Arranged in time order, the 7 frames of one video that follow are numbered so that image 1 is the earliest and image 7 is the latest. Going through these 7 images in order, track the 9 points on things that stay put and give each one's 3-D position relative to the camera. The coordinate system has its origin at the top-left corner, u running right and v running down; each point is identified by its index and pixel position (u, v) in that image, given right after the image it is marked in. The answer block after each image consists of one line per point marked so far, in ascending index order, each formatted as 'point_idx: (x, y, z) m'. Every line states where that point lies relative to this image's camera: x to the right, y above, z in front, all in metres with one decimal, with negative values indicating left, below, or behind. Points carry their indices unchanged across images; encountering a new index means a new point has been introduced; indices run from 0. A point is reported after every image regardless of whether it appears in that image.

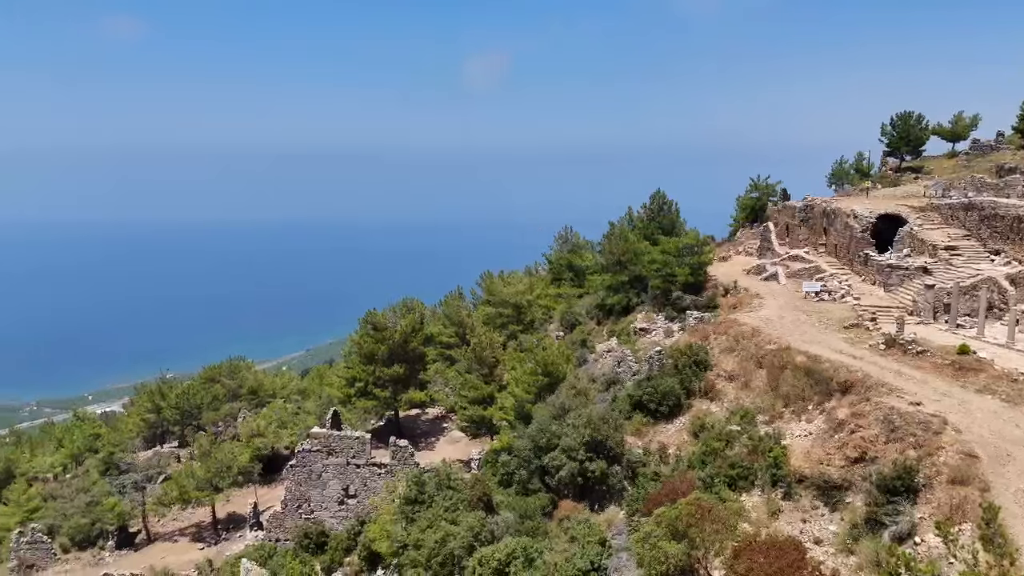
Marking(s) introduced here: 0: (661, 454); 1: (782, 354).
0: (+4.1, -4.6, +16.9) m
1: (+7.8, -1.9, +17.9) m
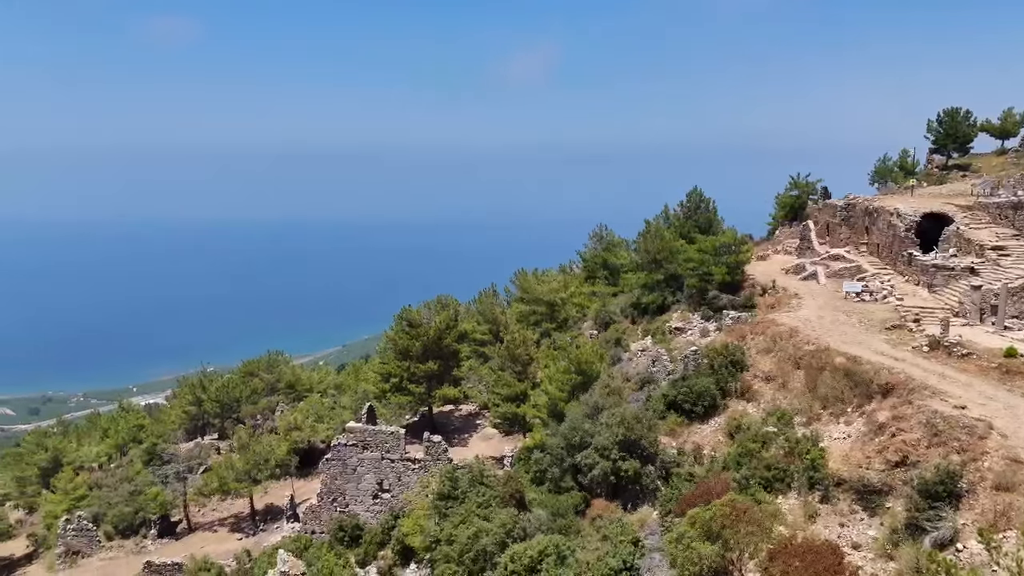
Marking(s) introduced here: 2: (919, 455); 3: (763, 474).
0: (+5.0, -4.5, +16.8) m
1: (+8.8, -1.9, +17.5) m
2: (+8.8, -3.6, +13.4) m
3: (+5.9, -4.4, +14.6) m
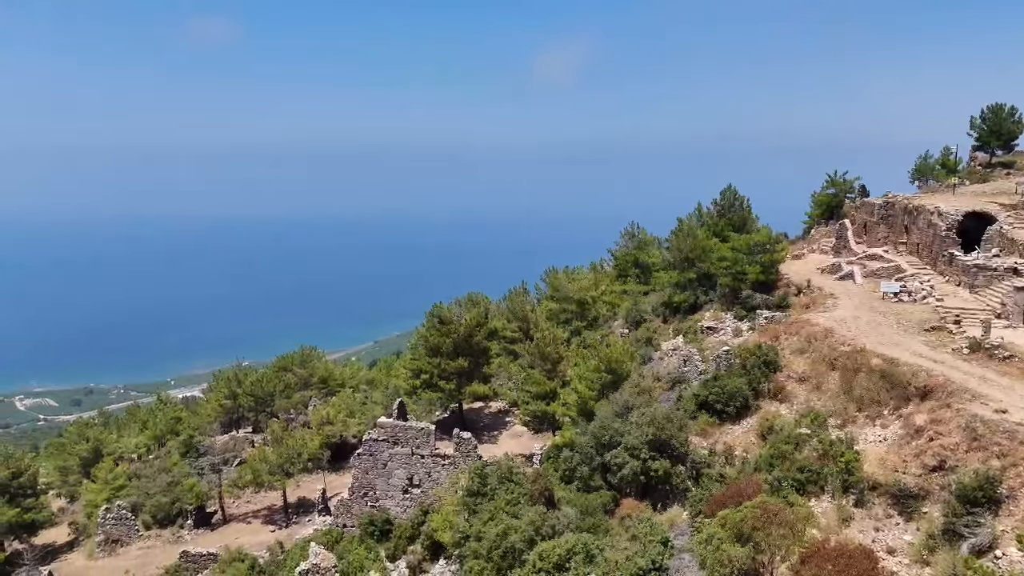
0: (+5.8, -4.5, +16.7) m
1: (+9.6, -1.9, +17.2) m
2: (+9.5, -3.7, +13.1) m
3: (+6.6, -4.4, +14.4) m
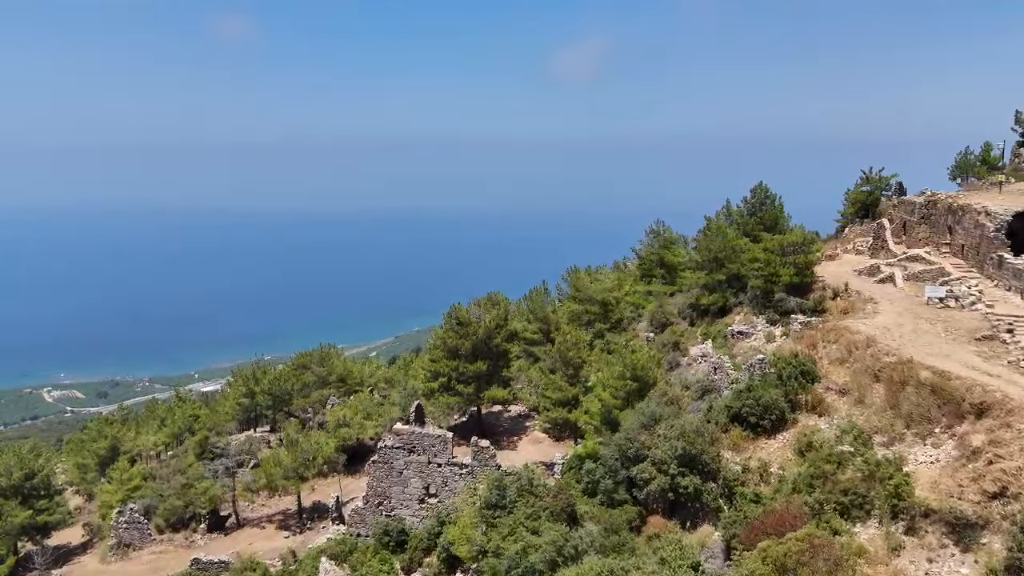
0: (+6.3, -4.7, +15.7) m
1: (+10.2, -2.1, +16.0) m
2: (+9.9, -3.9, +12.0) m
3: (+7.1, -4.6, +13.4) m
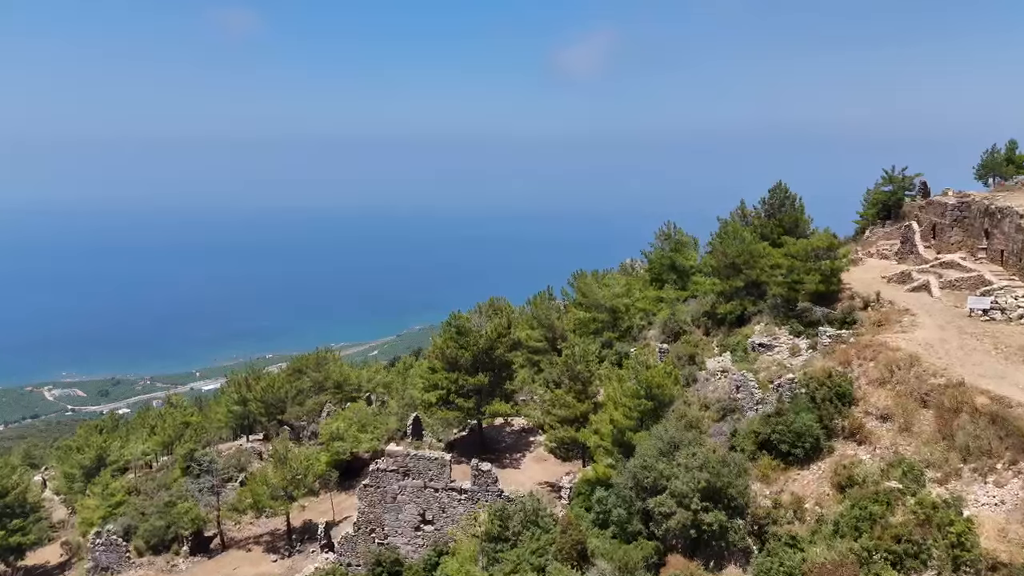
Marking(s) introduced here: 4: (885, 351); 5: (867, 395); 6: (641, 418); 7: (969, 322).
0: (+6.4, -5.0, +14.0) m
1: (+10.3, -2.4, +14.3) m
2: (+10.0, -4.2, +10.3) m
3: (+7.2, -4.9, +11.7) m
4: (+10.1, -1.7, +16.7) m
5: (+9.0, -2.7, +15.7) m
6: (+3.8, -3.8, +18.2) m
7: (+13.6, -1.0, +18.5) m
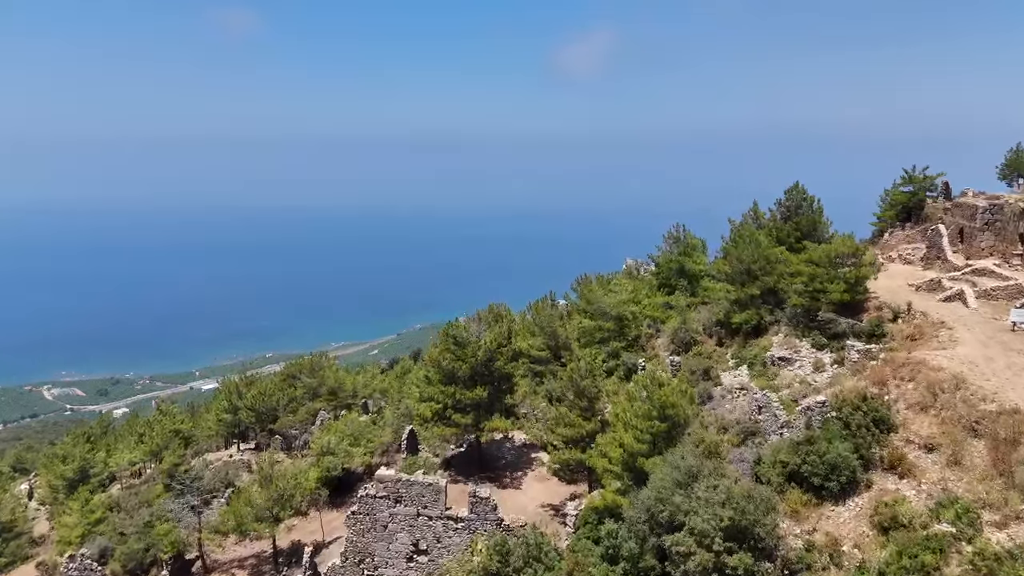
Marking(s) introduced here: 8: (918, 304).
0: (+6.4, -5.3, +12.4) m
1: (+10.3, -2.7, +12.8) m
2: (+10.0, -4.5, +8.7) m
3: (+7.2, -5.2, +10.1) m
4: (+10.1, -2.0, +15.1) m
5: (+9.1, -3.0, +14.2) m
6: (+3.8, -4.1, +16.7) m
7: (+13.6, -1.3, +16.9) m
8: (+13.1, -0.5, +20.1) m
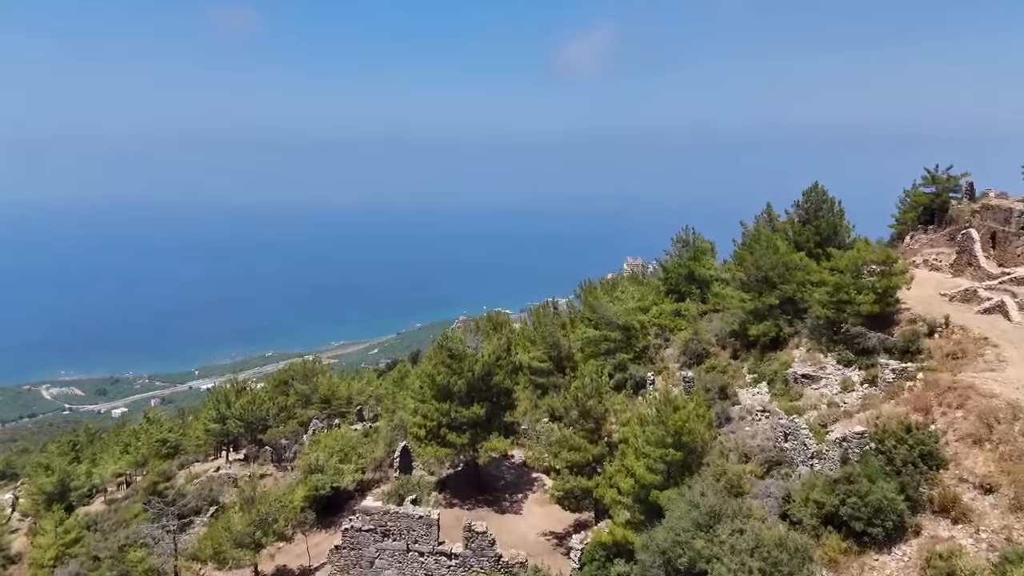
0: (+6.4, -5.7, +10.8) m
1: (+10.3, -3.1, +11.2) m
2: (+10.0, -4.9, +7.1) m
3: (+7.1, -5.6, +8.5) m
4: (+10.1, -2.4, +13.5) m
5: (+9.0, -3.4, +12.6) m
6: (+3.8, -4.4, +15.0) m
7: (+13.6, -1.6, +15.3) m
8: (+13.1, -0.9, +18.4) m
